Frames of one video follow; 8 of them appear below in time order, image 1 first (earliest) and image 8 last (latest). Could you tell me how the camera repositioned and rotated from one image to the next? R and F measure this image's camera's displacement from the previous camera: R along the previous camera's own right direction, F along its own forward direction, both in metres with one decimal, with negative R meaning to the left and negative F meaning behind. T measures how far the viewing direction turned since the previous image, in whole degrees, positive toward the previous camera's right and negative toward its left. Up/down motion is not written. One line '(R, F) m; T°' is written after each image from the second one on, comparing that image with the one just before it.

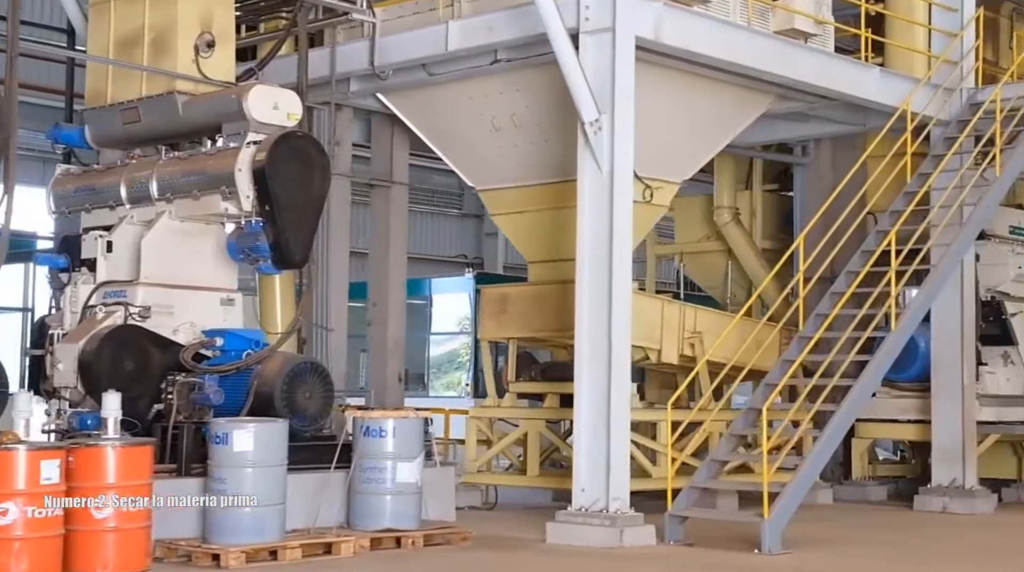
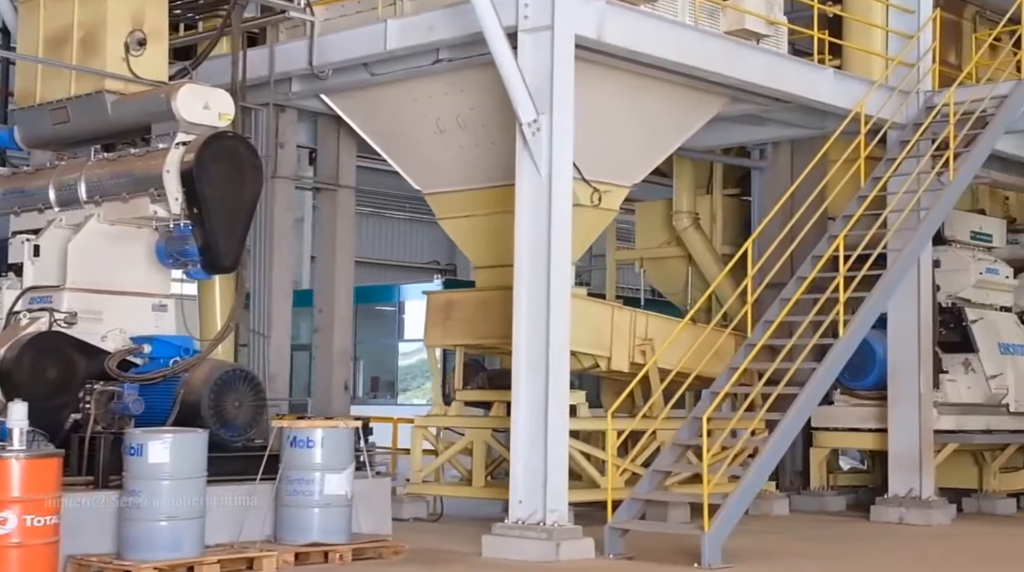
(+0.3, +0.3) m; +1°
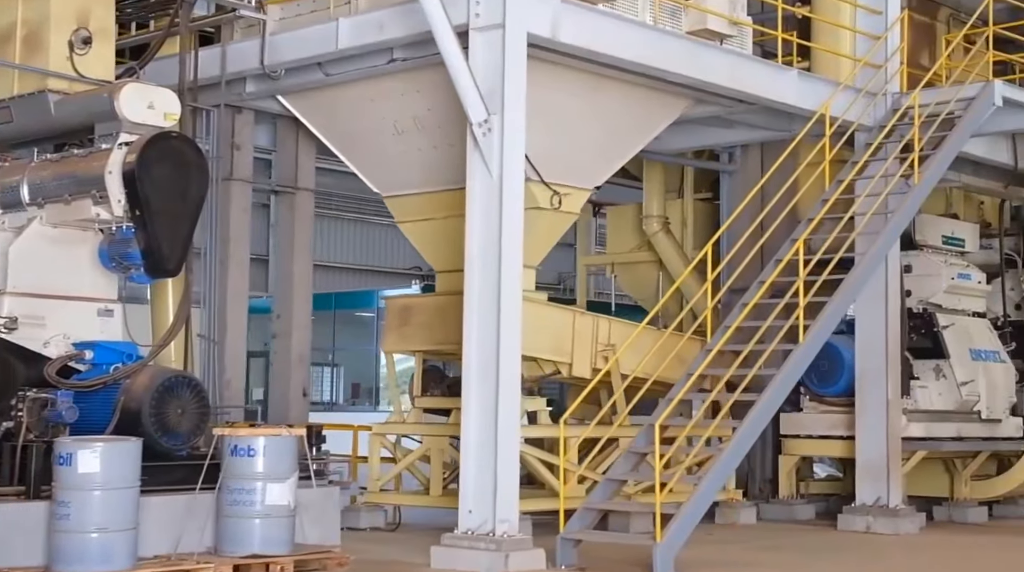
(+0.3, +0.3) m; 0°
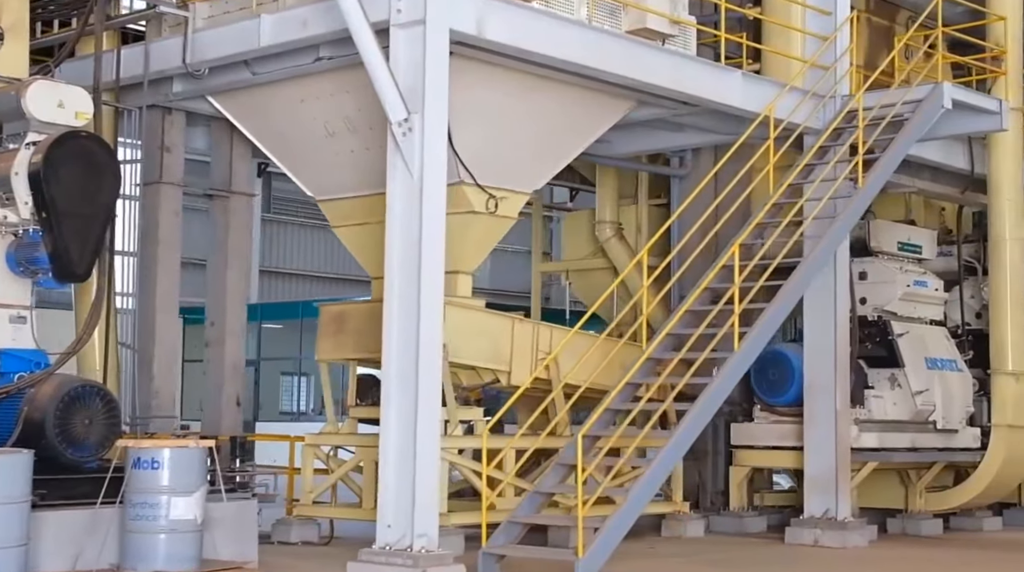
(+0.4, +0.4) m; +1°
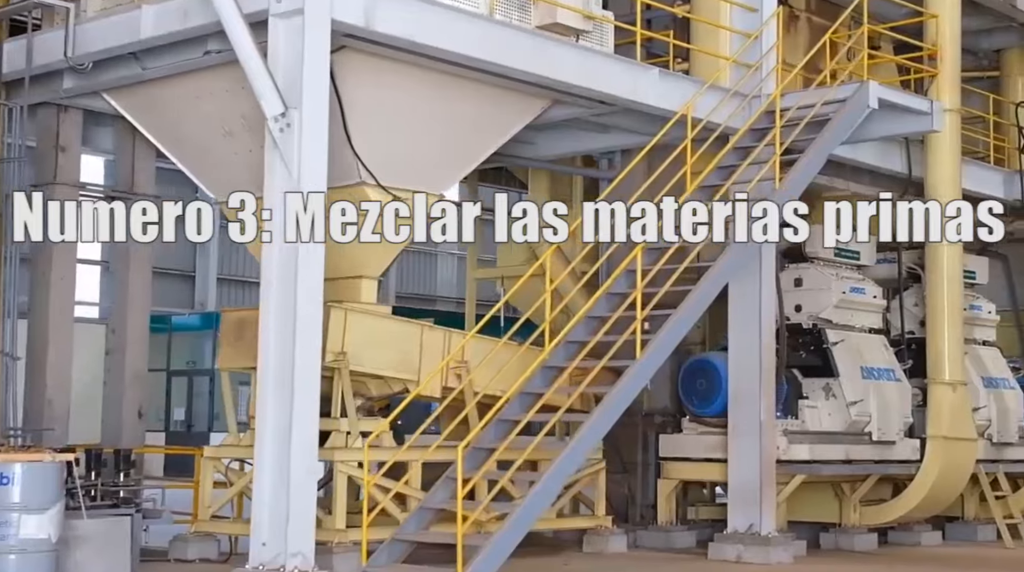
(+0.6, +0.5) m; +1°
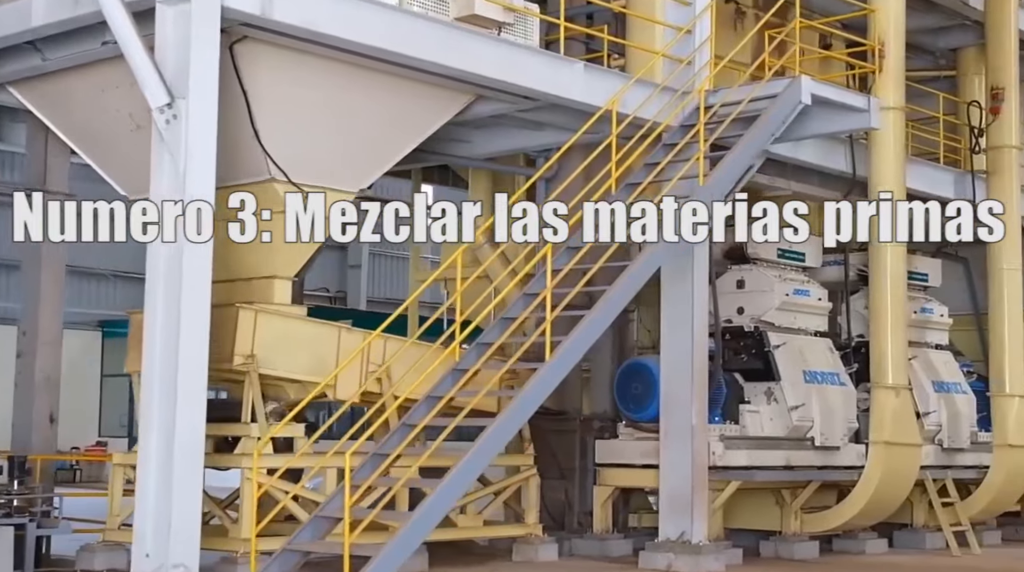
(+0.6, +0.4) m; 0°
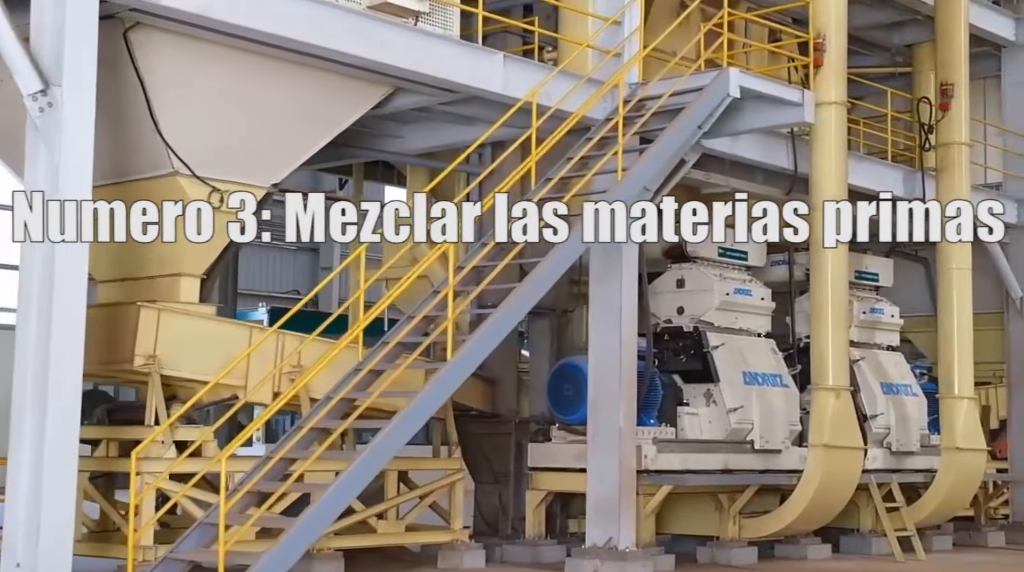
(+0.6, +0.4) m; 0°
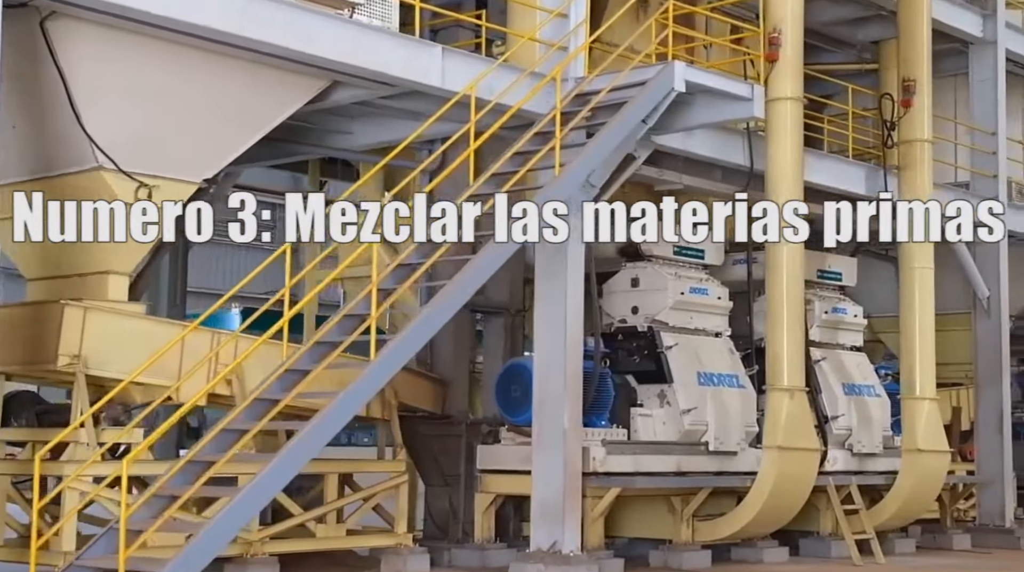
(+0.4, +0.3) m; 0°
